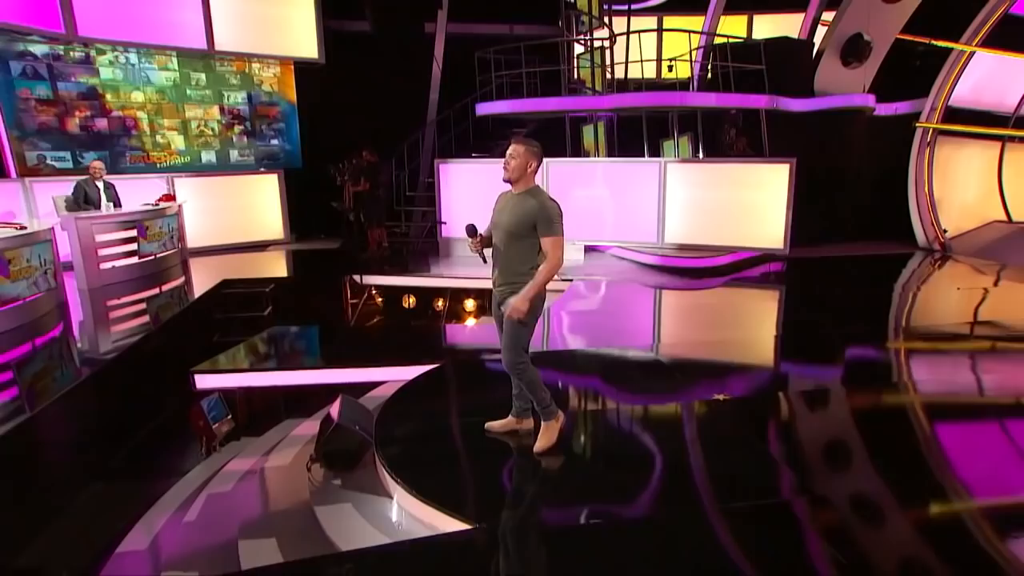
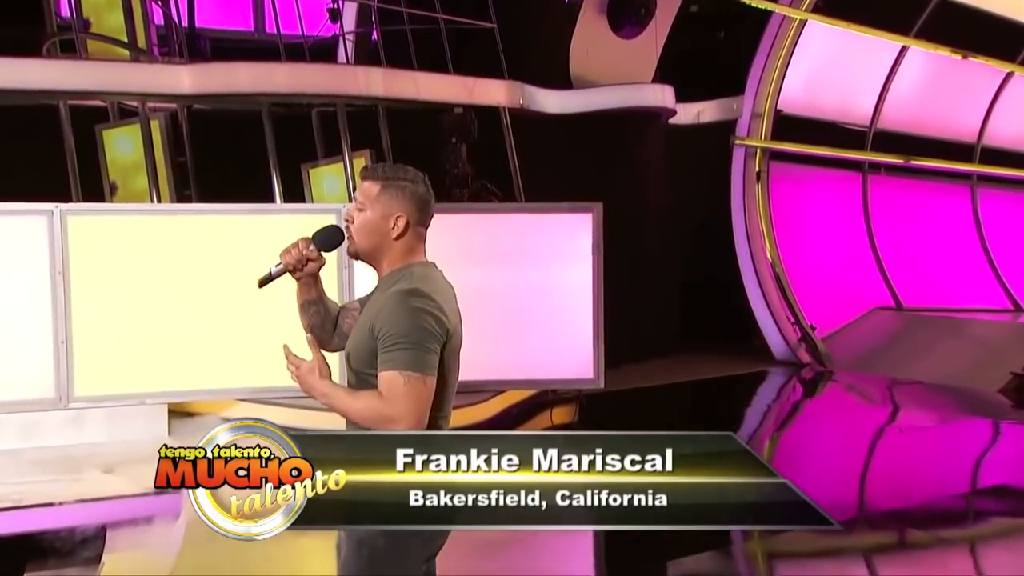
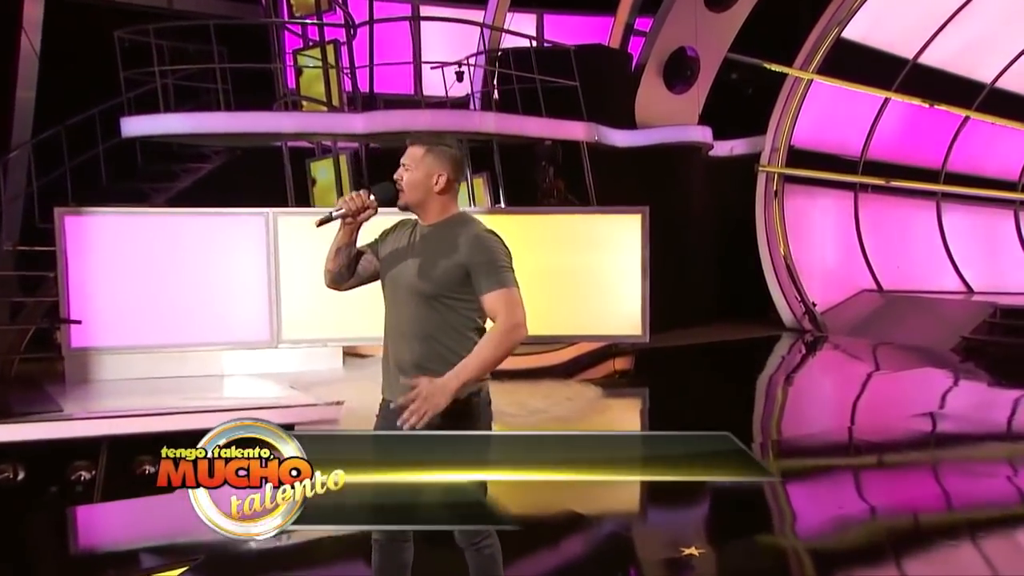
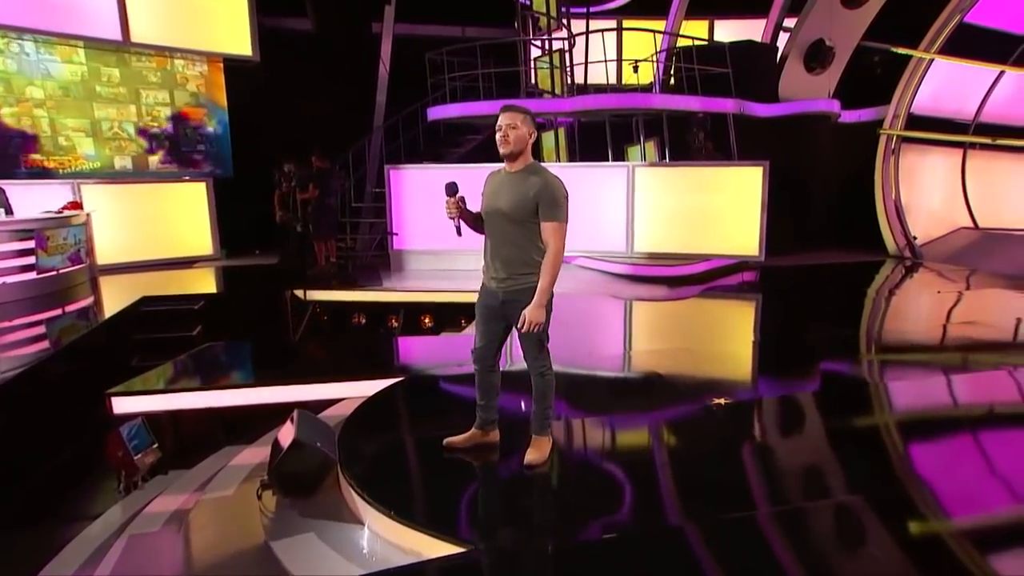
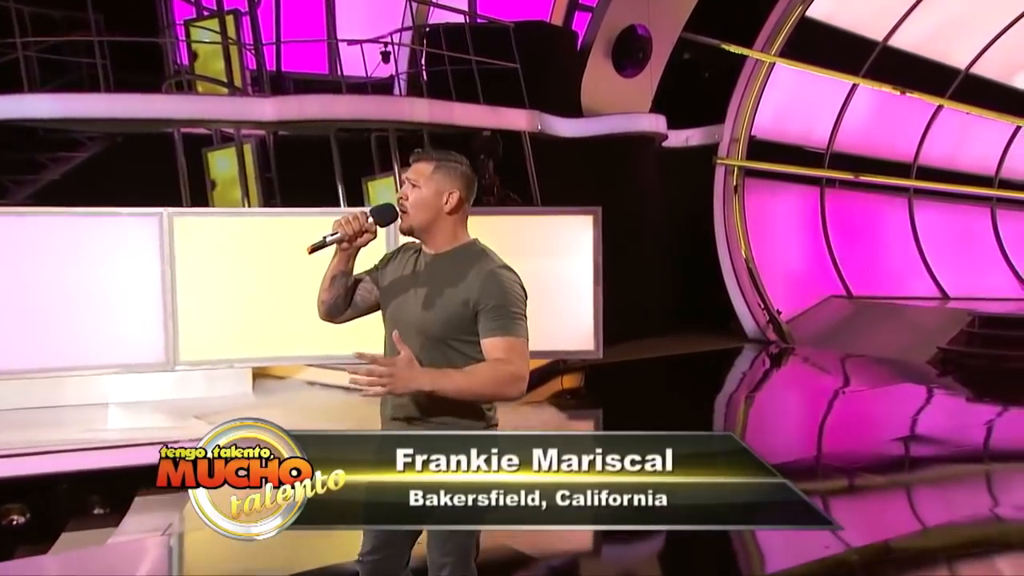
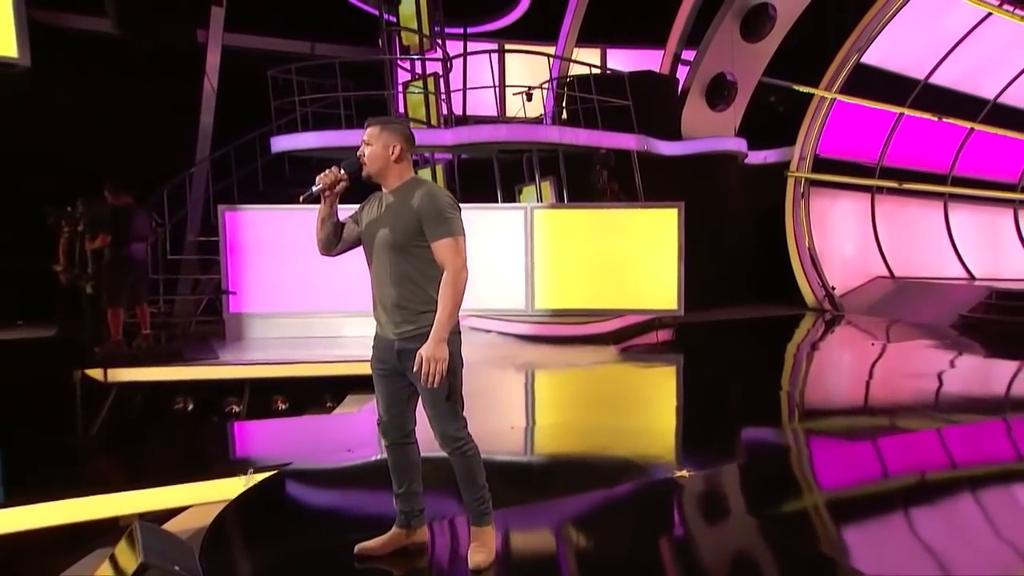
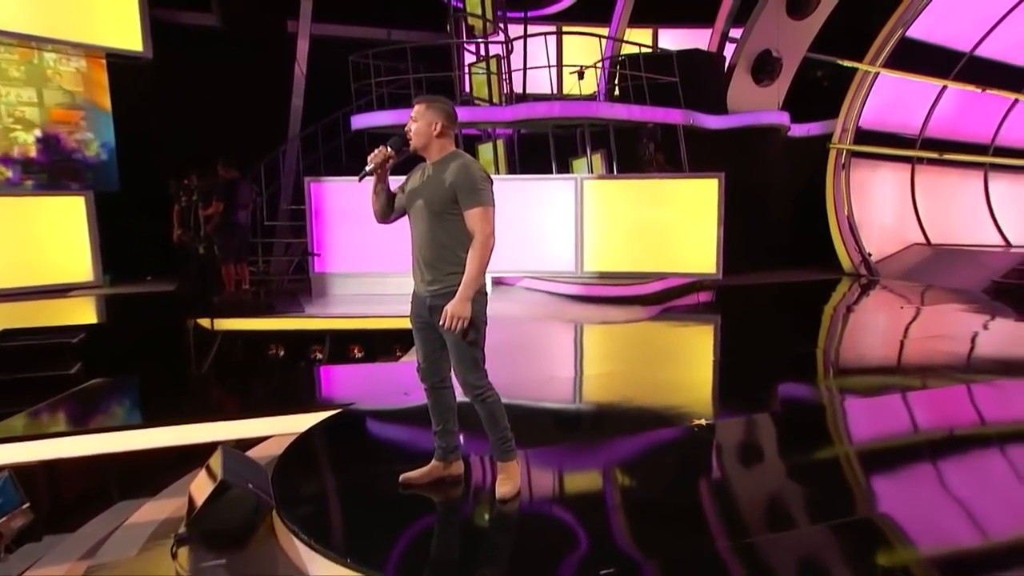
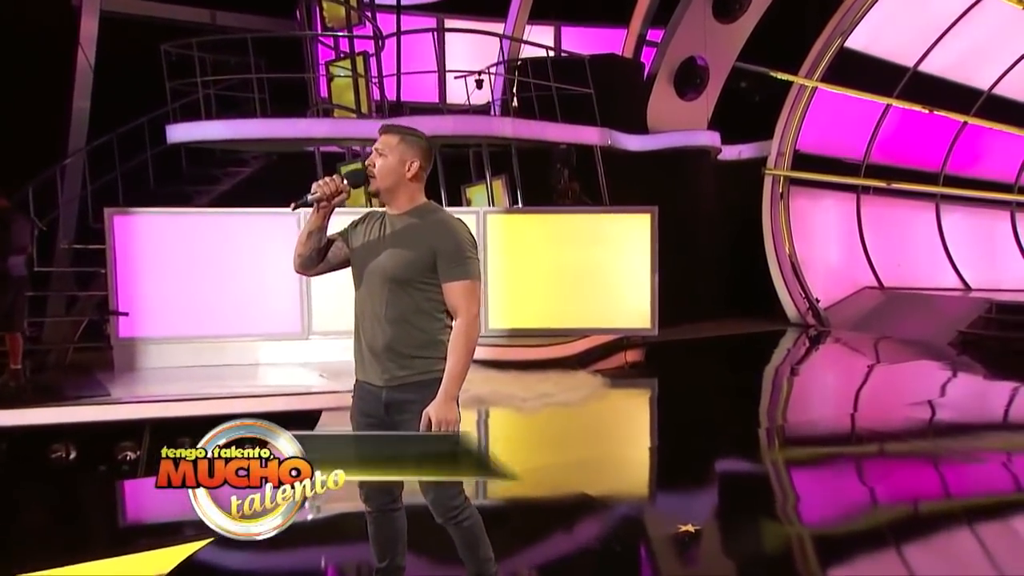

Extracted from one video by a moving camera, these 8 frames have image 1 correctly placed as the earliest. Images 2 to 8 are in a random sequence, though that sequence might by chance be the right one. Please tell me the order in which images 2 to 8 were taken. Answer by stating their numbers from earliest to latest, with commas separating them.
4, 7, 6, 8, 3, 5, 2
